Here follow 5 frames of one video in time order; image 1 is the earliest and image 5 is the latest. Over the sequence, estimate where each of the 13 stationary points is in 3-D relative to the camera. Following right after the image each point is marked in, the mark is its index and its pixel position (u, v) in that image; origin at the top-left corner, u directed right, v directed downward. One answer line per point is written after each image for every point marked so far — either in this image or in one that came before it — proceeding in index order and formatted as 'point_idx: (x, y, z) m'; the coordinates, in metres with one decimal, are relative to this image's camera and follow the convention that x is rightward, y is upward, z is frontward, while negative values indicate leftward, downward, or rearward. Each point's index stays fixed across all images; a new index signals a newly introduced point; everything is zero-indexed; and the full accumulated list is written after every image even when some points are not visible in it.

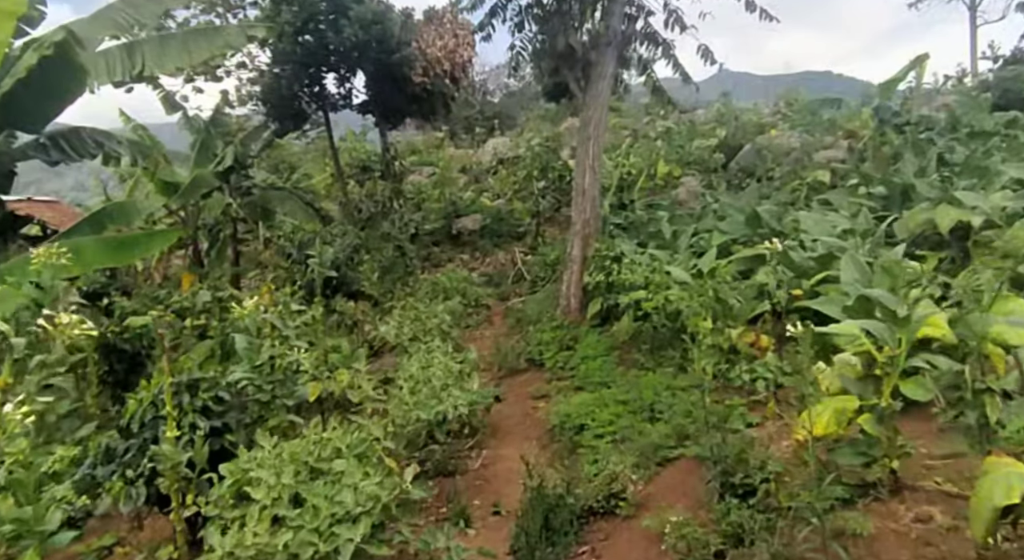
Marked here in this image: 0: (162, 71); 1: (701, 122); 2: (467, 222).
0: (-2.7, +1.6, +5.3) m
1: (+3.7, +3.1, +13.6) m
2: (-0.7, +0.9, +11.2) m
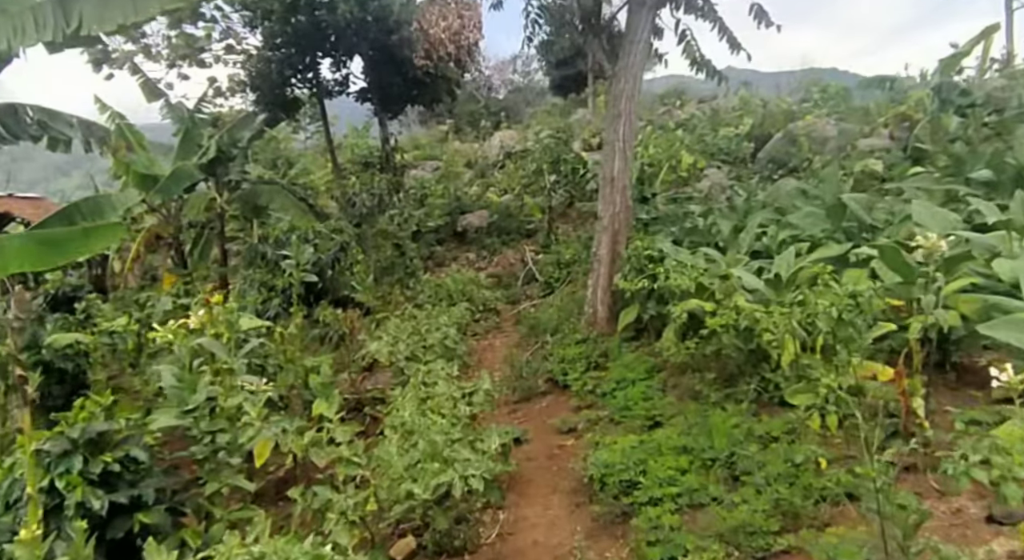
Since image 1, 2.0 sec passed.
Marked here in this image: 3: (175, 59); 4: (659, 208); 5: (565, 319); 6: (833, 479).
0: (-2.6, +1.6, +4.3) m
1: (+3.9, +3.1, +12.6) m
2: (-0.6, +0.9, +10.2) m
3: (-5.5, +3.6, +11.2) m
4: (+1.7, +0.8, +7.7) m
5: (+0.5, -0.3, +6.2) m
6: (+1.1, -0.7, +2.4) m
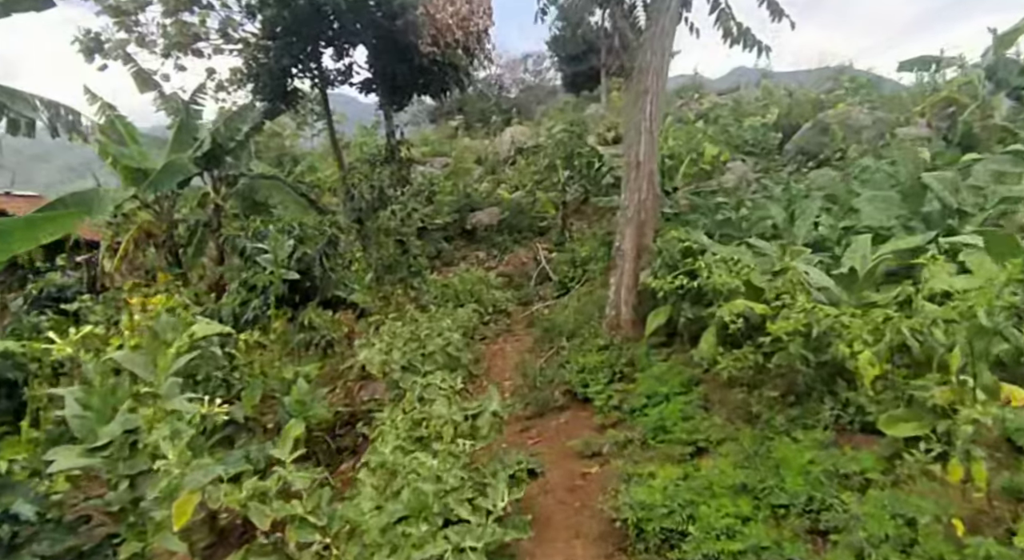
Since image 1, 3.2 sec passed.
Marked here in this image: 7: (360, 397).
0: (-2.5, +1.6, +3.8) m
1: (+4.1, +3.1, +12.0) m
2: (-0.4, +0.9, +9.6) m
3: (-5.3, +3.6, +10.6) m
4: (+1.8, +0.8, +7.1) m
5: (+0.6, -0.3, +5.6) m
6: (+1.2, -0.7, +1.8) m
7: (-0.9, -0.7, +3.9) m
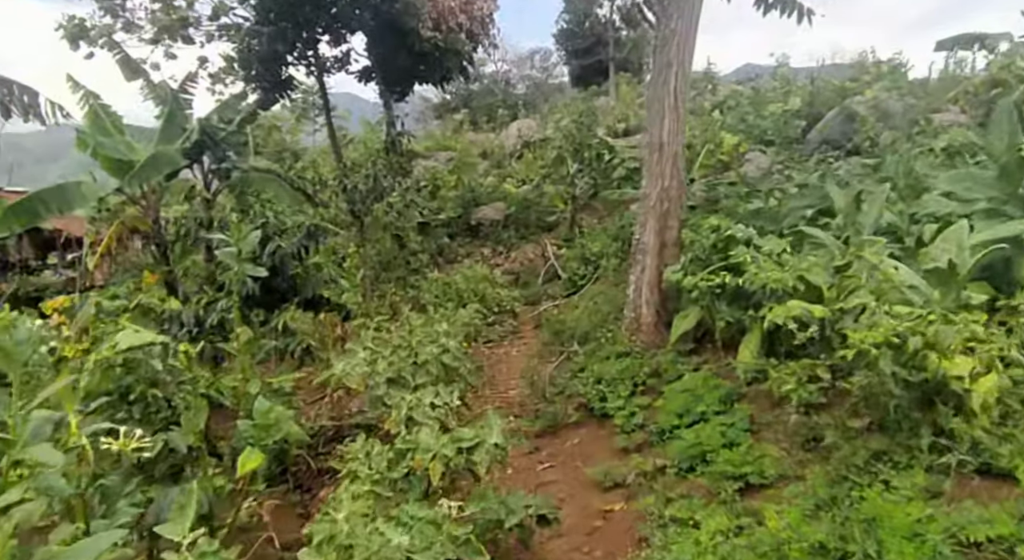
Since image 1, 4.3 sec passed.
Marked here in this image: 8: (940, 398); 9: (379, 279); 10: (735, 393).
0: (-2.5, +1.6, +3.2) m
1: (+4.2, +3.2, +11.4) m
2: (-0.3, +0.9, +9.1) m
3: (-5.2, +3.6, +10.1) m
4: (+1.8, +0.8, +6.5) m
5: (+0.6, -0.3, +5.0) m
6: (+1.2, -0.7, +1.2) m
7: (-0.8, -0.7, +3.4) m
8: (+1.4, -0.4, +2.2) m
9: (-1.3, 0.0, +6.8) m
10: (+1.0, -0.5, +3.1) m
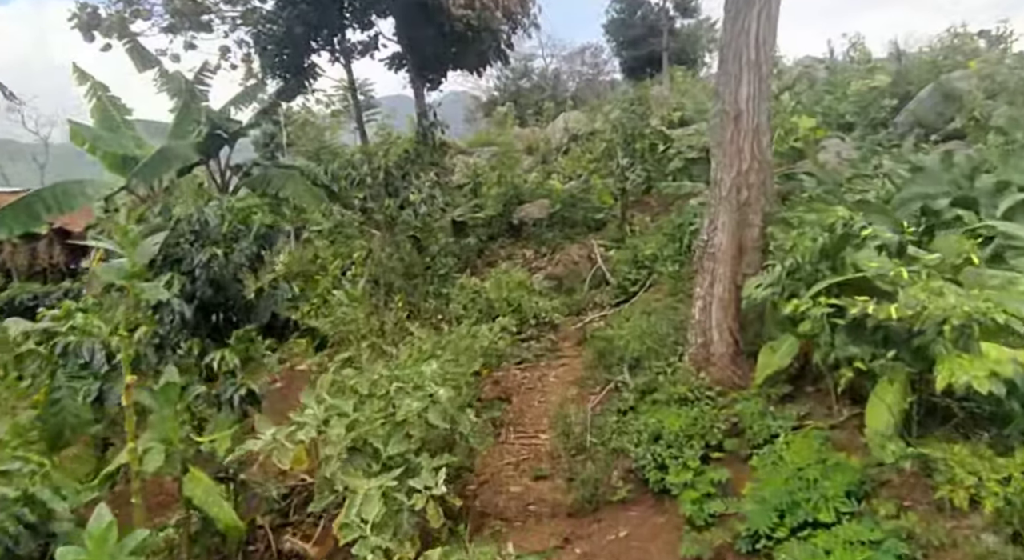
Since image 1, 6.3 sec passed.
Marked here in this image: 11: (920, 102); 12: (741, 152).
0: (-2.4, +1.5, +2.4) m
1: (+4.8, +3.1, +10.0) m
2: (+0.2, +0.8, +8.0) m
3: (-4.6, +3.5, +9.5) m
4: (+2.1, +0.8, +5.3) m
5: (+0.8, -0.4, +3.9) m
6: (+1.1, -0.8, +0.1) m
7: (-0.8, -0.7, +2.4) m
8: (+1.3, -0.4, +1.1) m
9: (-1.0, 0.0, +5.8) m
10: (+1.0, -0.6, +2.0) m
11: (+4.6, +2.0, +7.6) m
12: (+1.1, +0.6, +3.2) m
